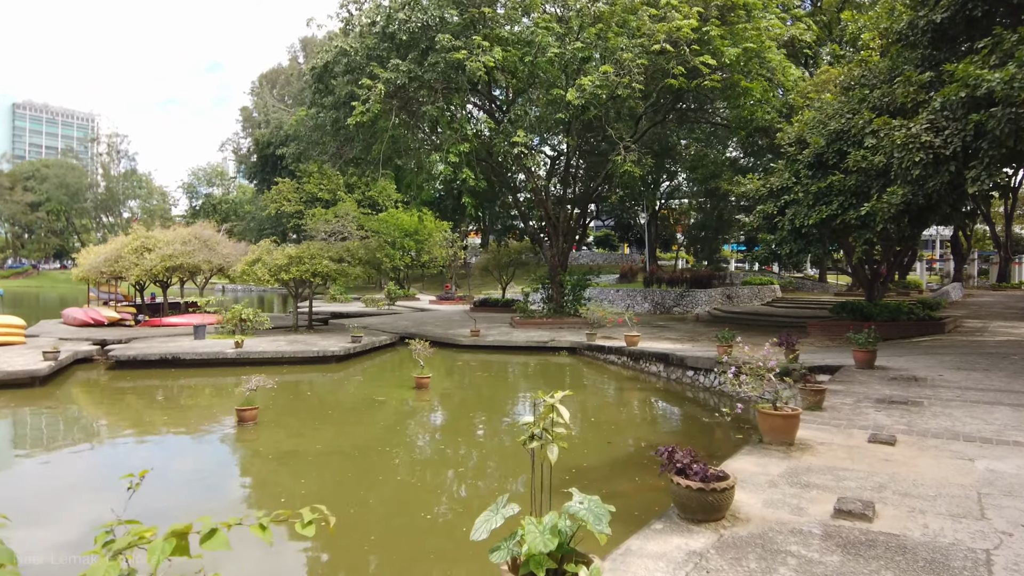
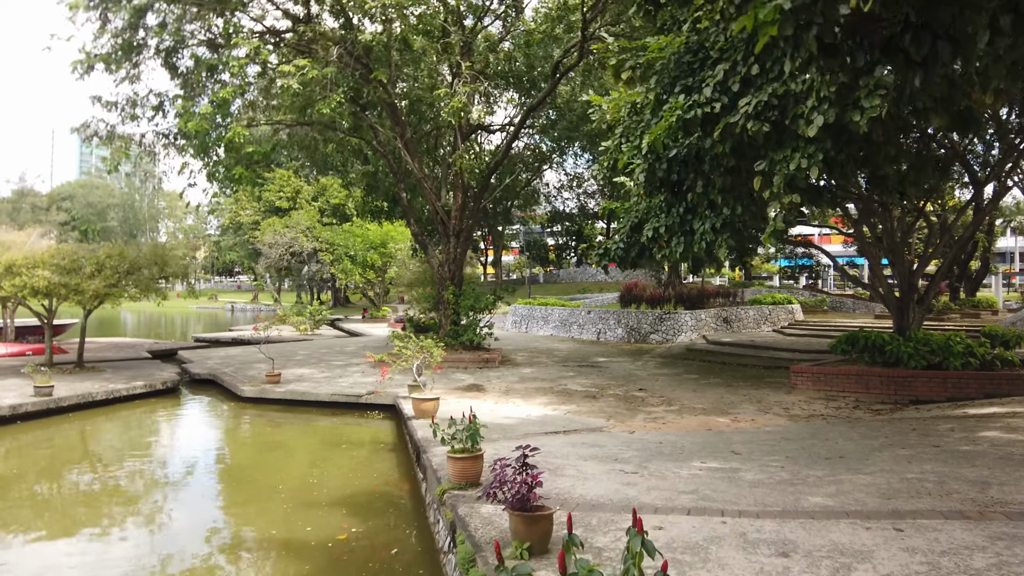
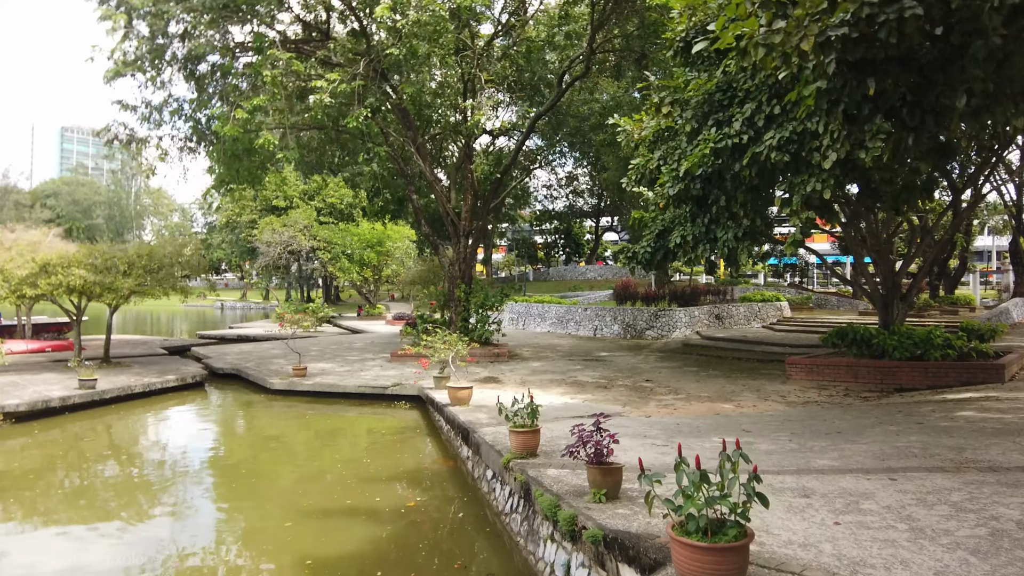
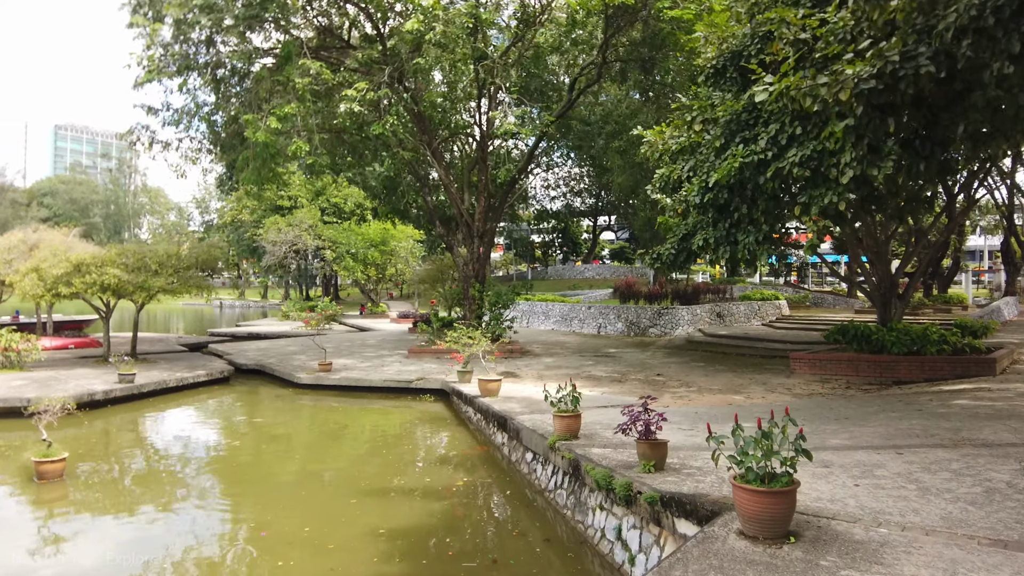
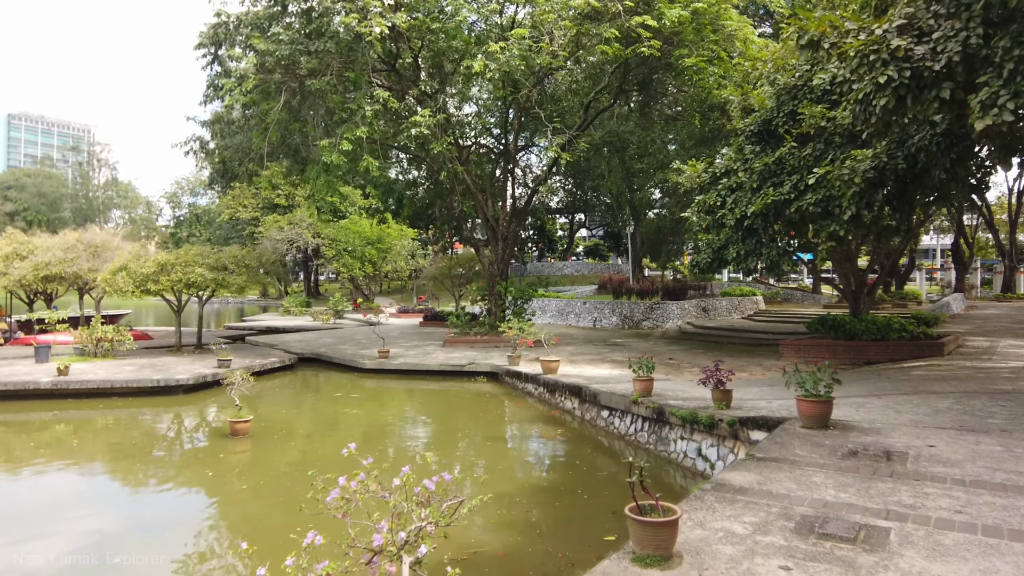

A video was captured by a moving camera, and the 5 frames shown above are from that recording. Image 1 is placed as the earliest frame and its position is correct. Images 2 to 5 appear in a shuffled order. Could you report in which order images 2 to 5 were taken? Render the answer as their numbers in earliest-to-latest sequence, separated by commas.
5, 4, 3, 2
